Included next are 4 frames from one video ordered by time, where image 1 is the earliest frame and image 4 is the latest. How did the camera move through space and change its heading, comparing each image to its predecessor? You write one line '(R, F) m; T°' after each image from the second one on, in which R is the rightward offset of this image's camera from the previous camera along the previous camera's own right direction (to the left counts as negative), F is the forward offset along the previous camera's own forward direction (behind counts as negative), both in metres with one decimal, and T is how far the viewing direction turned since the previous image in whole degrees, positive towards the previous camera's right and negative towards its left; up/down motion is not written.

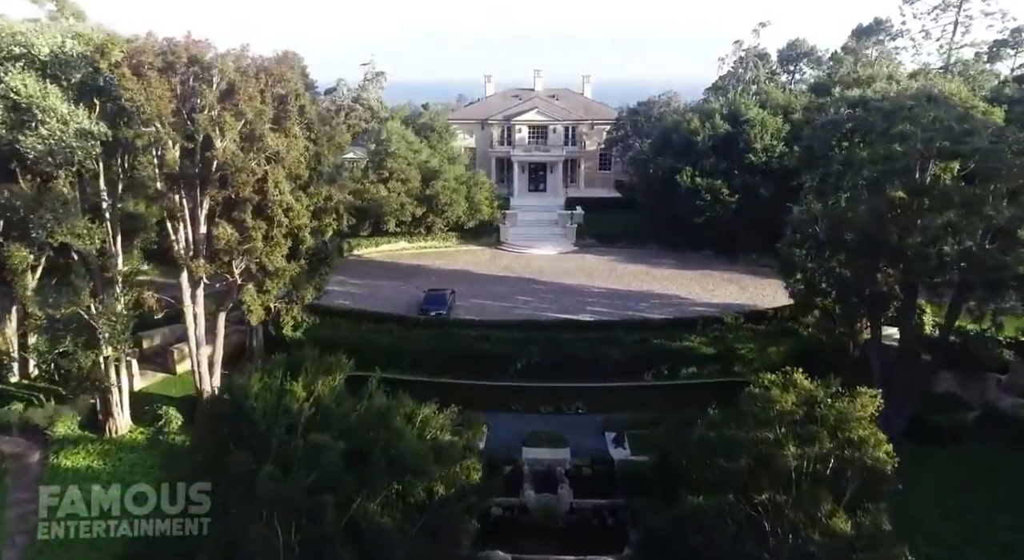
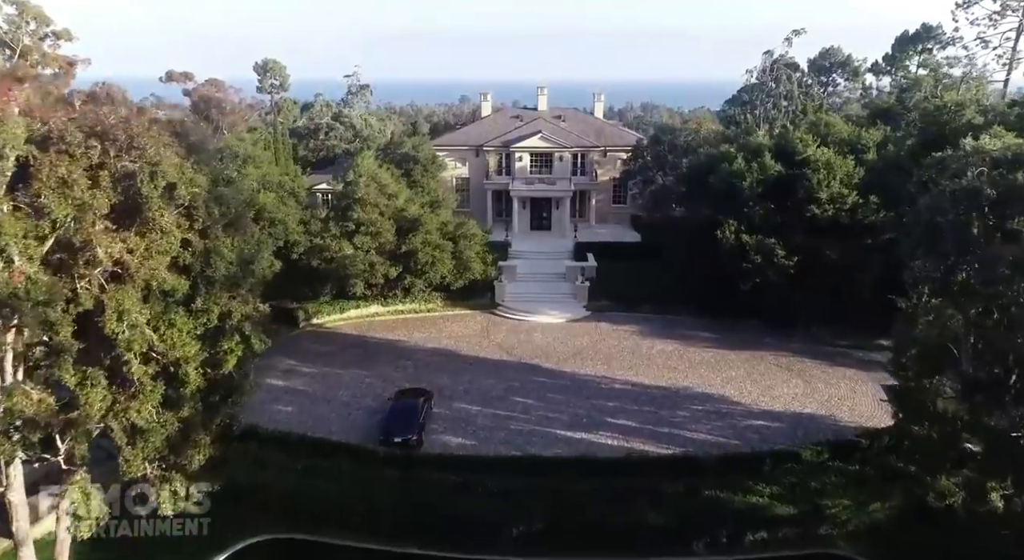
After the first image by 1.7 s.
(+0.2, +7.3) m; 0°
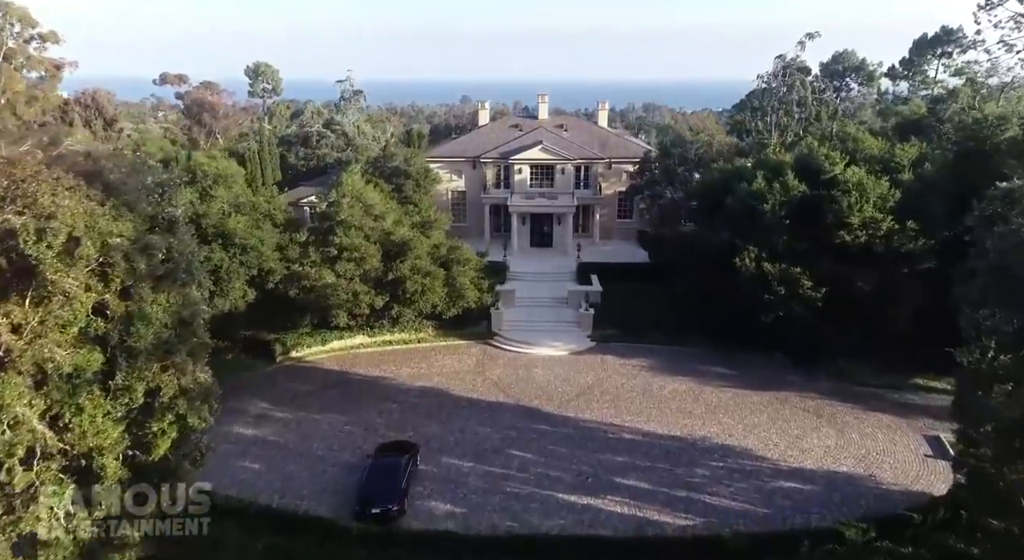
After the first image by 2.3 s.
(+0.1, +2.6) m; 0°
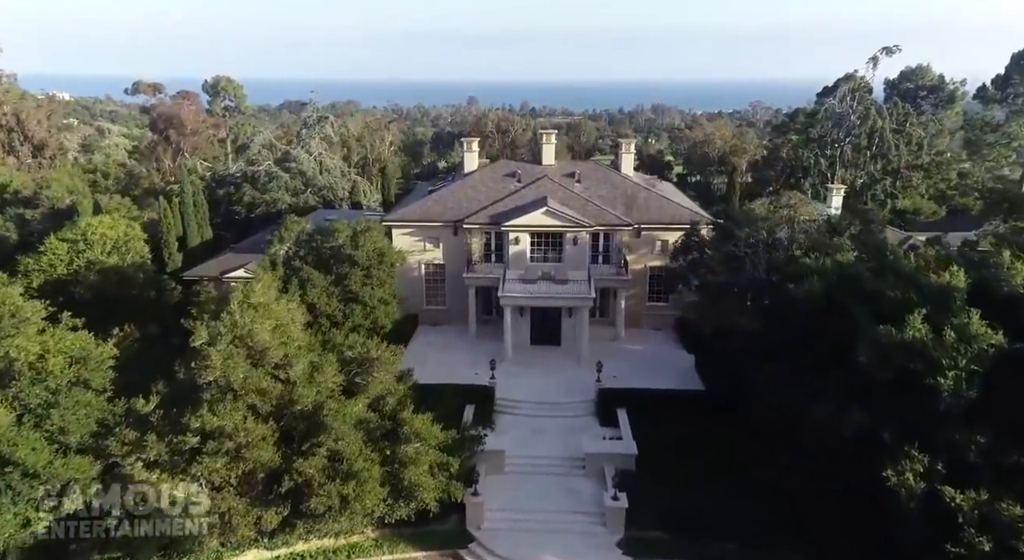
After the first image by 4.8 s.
(+0.6, +10.9) m; -1°
